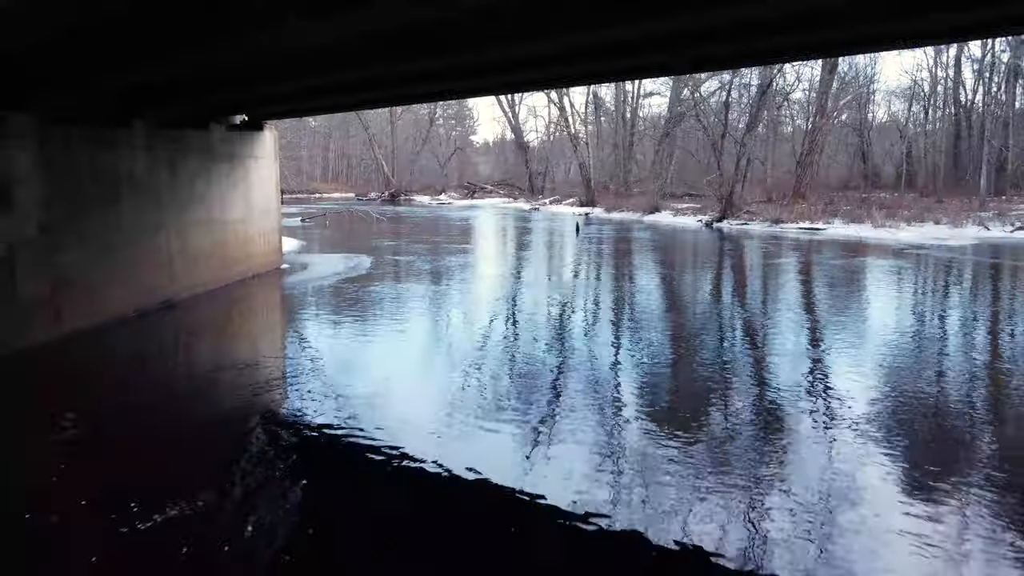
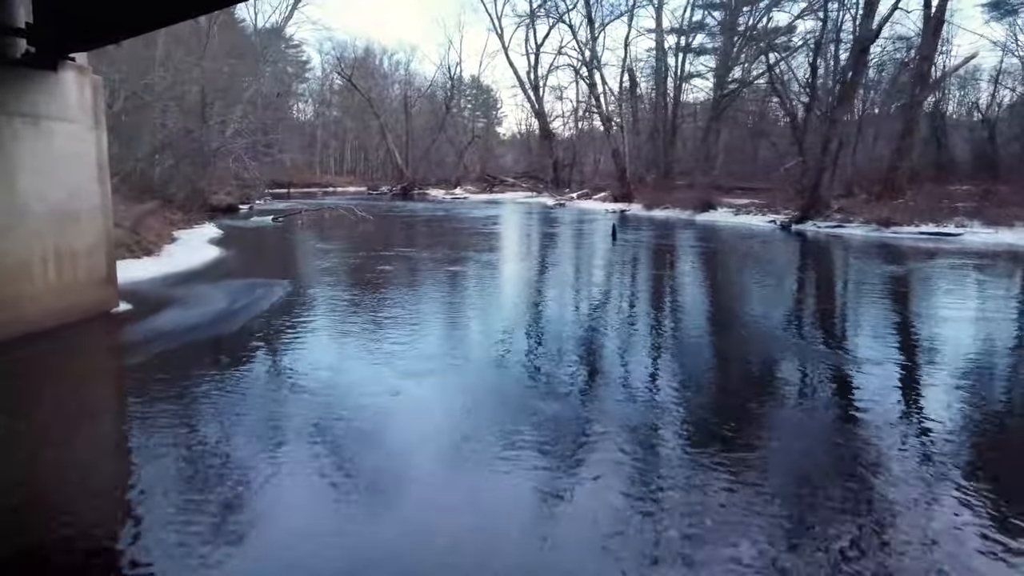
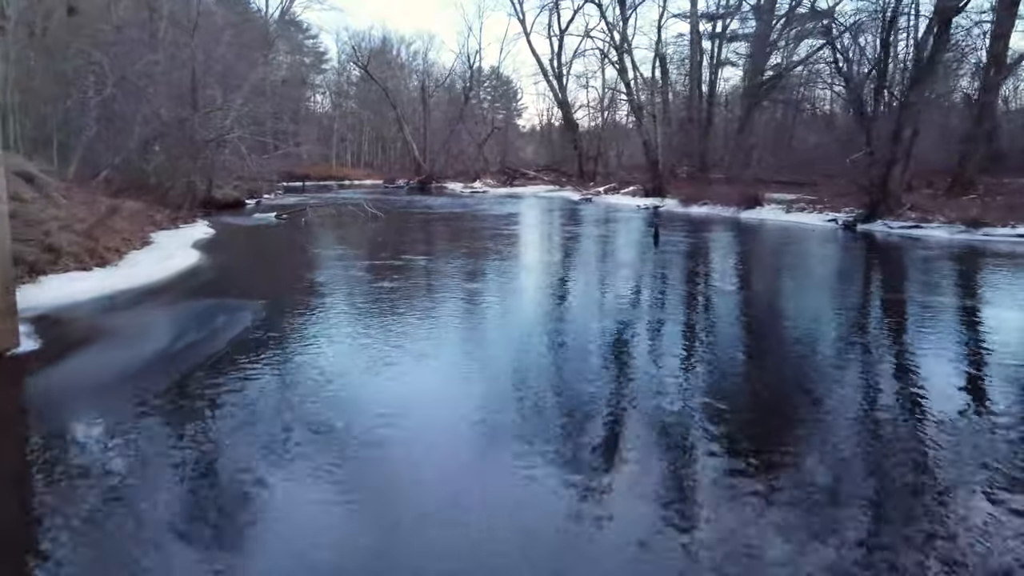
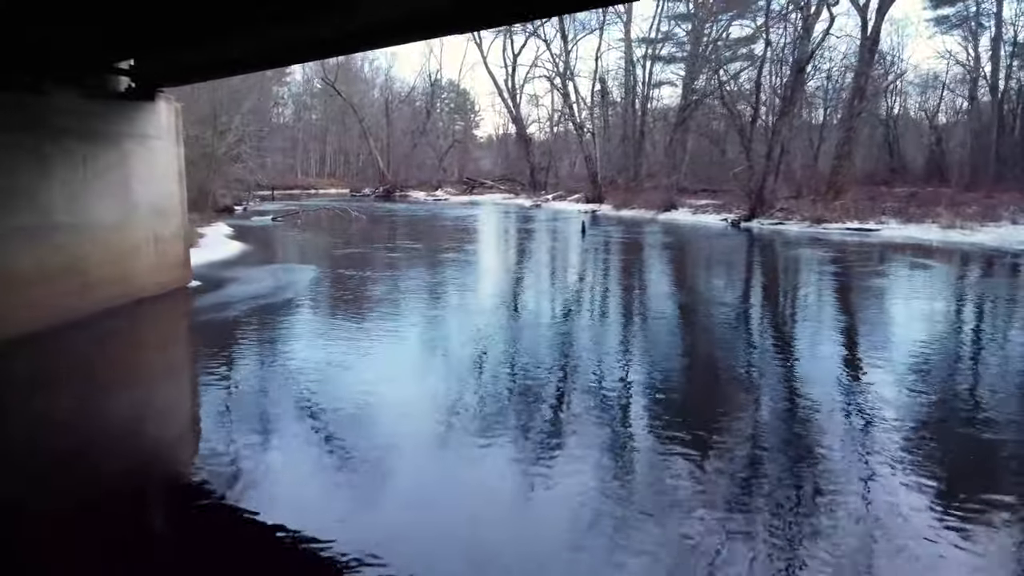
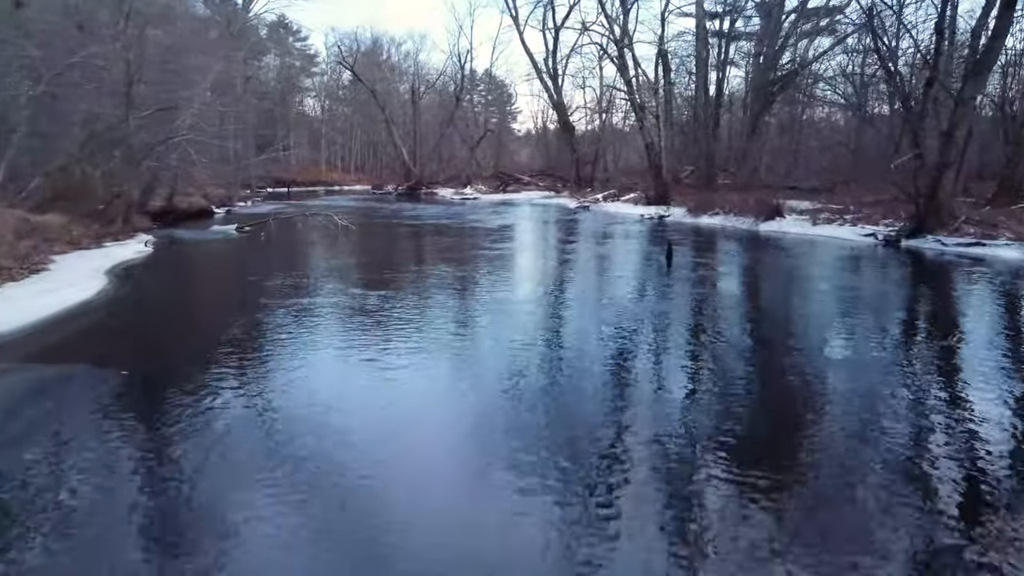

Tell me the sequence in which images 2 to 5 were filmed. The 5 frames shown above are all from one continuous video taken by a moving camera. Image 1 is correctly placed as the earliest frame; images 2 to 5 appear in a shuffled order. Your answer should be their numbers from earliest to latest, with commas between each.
4, 2, 3, 5
